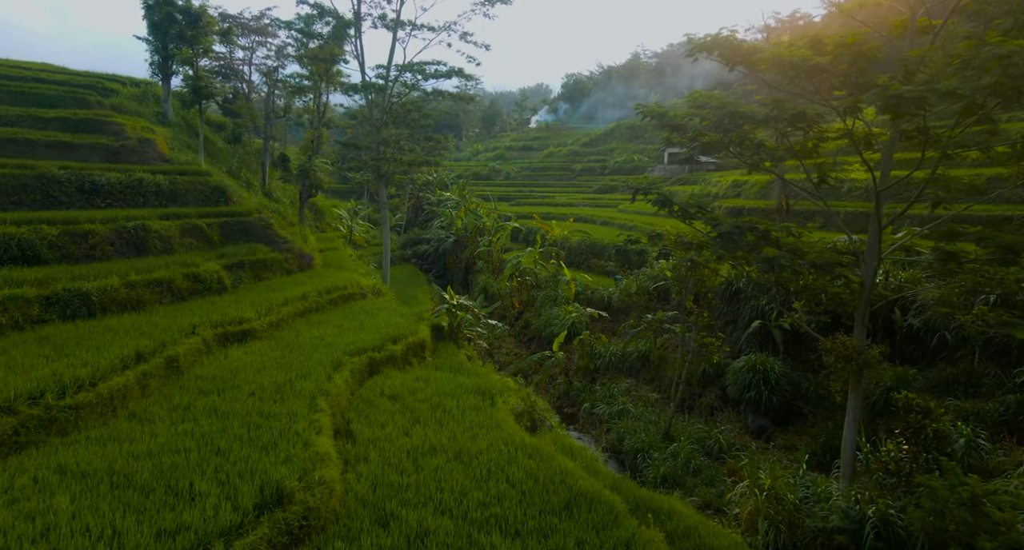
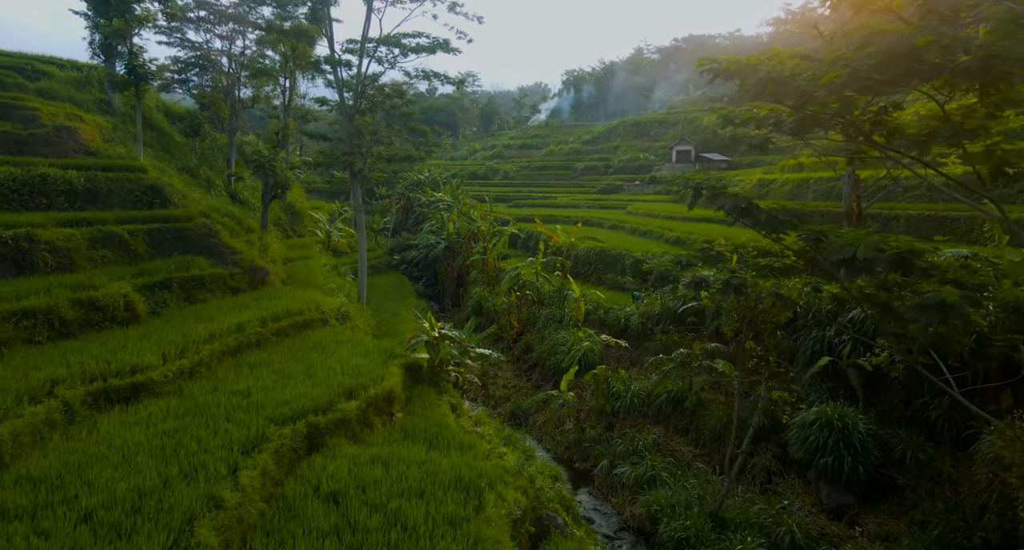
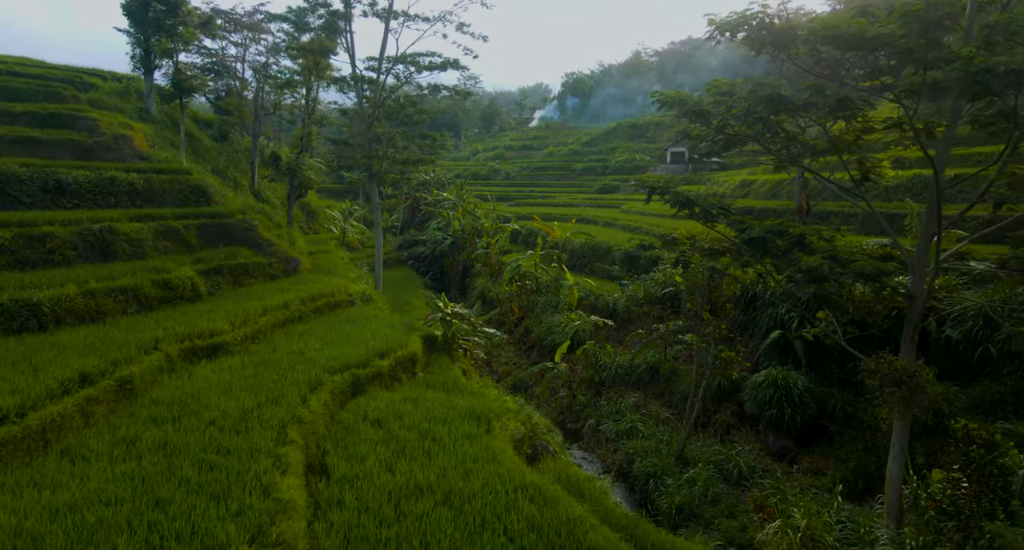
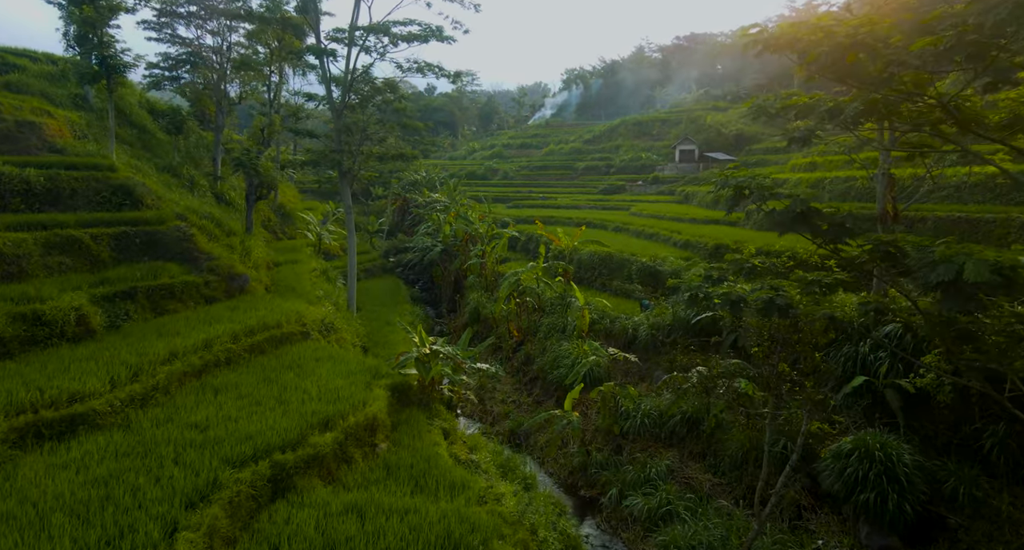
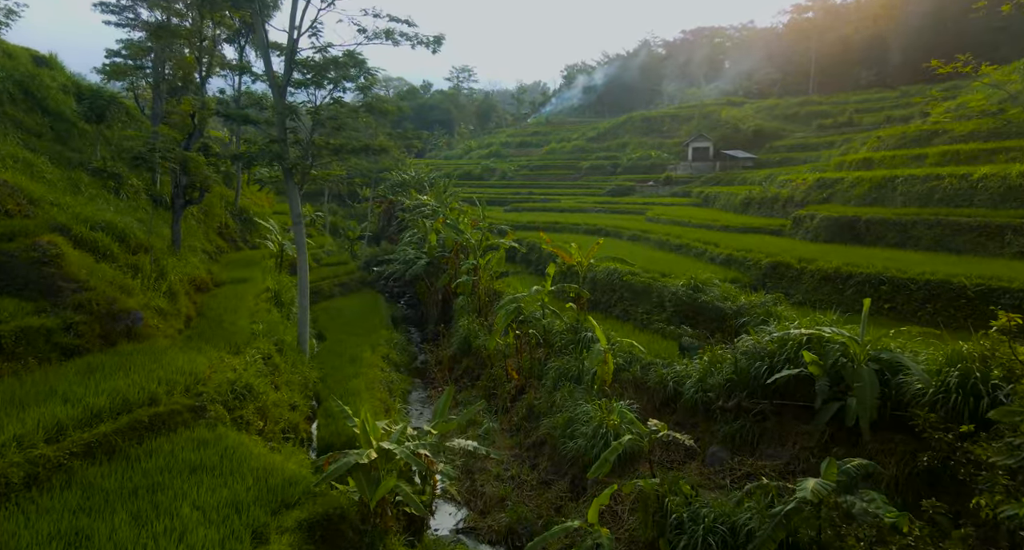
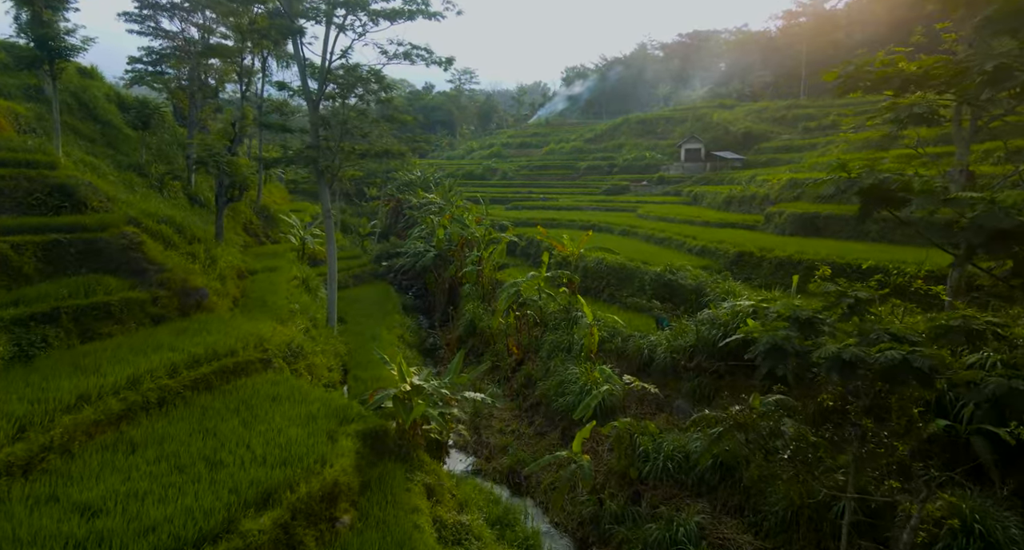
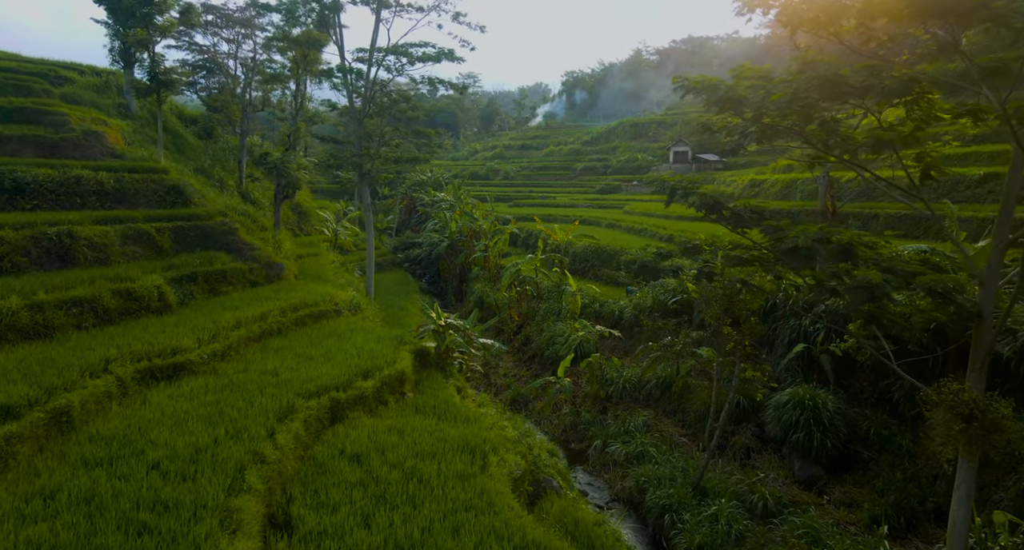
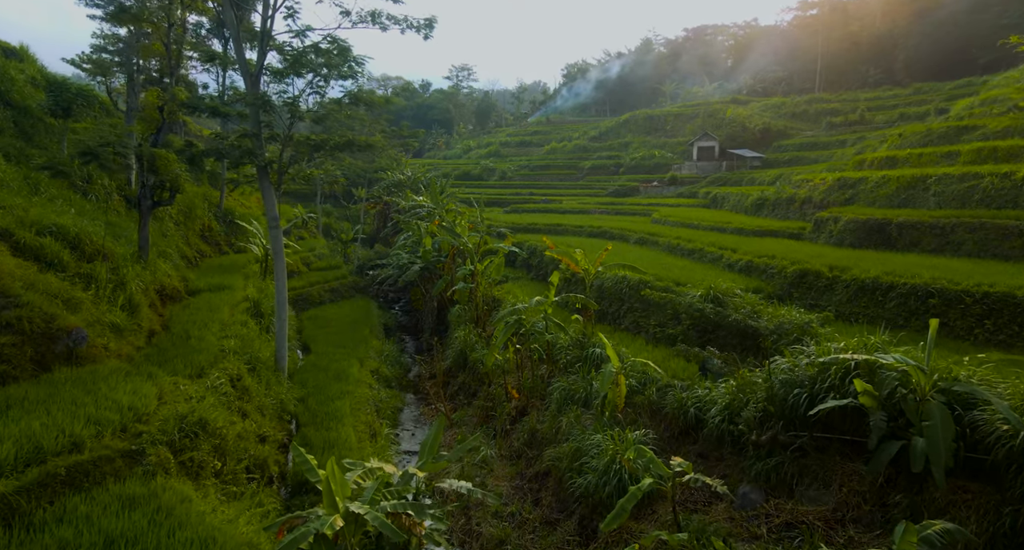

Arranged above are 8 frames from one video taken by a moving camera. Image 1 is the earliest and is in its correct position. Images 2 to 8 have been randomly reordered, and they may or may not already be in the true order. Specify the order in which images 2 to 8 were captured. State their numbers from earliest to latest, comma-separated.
3, 7, 2, 4, 6, 5, 8
